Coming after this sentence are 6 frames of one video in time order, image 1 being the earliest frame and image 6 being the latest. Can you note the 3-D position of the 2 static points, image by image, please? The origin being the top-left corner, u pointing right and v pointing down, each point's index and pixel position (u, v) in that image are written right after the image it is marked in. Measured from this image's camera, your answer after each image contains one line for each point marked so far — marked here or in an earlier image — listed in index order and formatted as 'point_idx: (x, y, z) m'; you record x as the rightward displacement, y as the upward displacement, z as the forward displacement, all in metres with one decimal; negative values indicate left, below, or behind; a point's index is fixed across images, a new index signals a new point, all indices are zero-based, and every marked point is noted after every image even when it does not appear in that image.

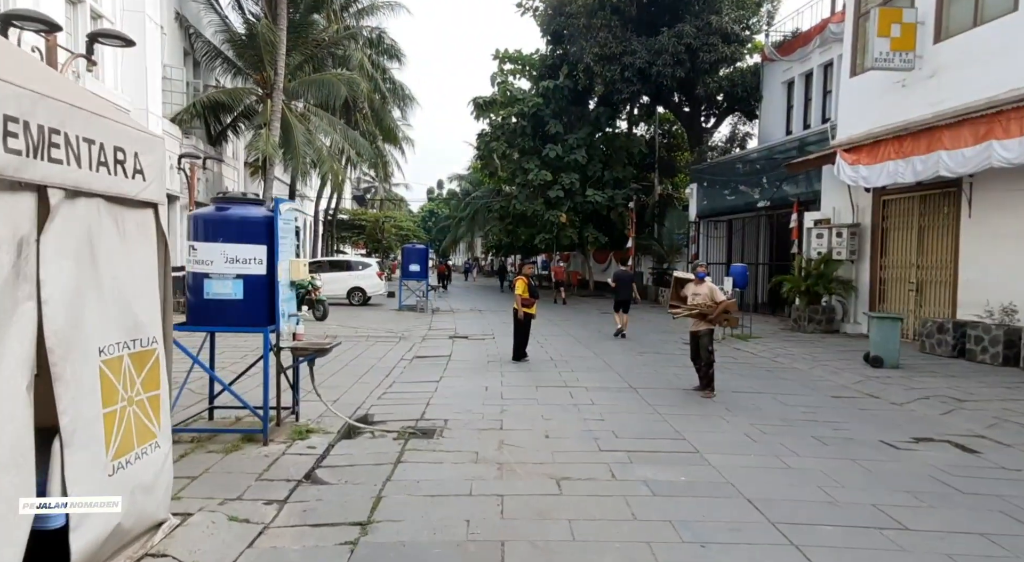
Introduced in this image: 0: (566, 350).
0: (+1.0, -1.2, +13.2) m
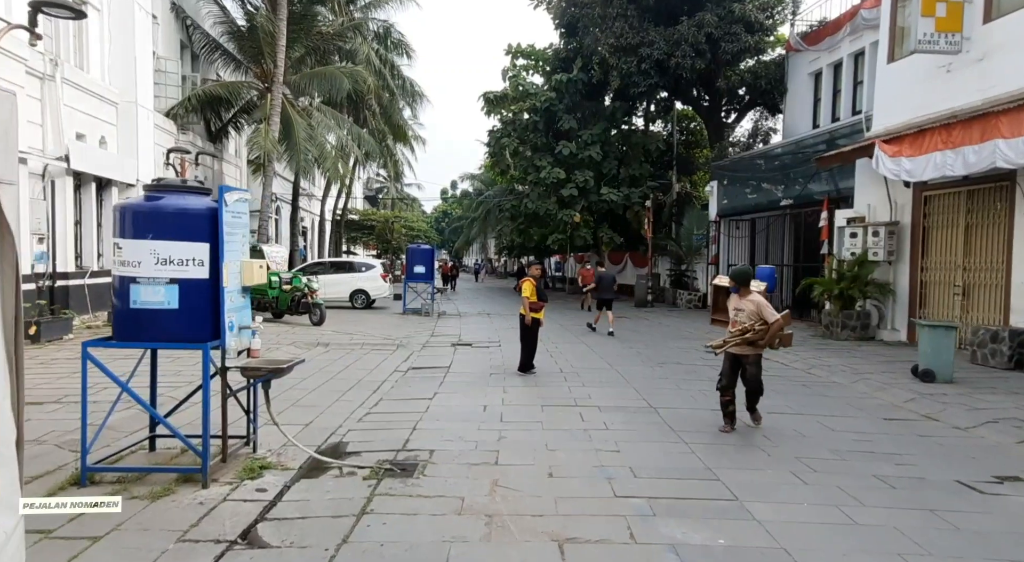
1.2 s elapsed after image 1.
0: (+1.1, -1.3, +12.0) m
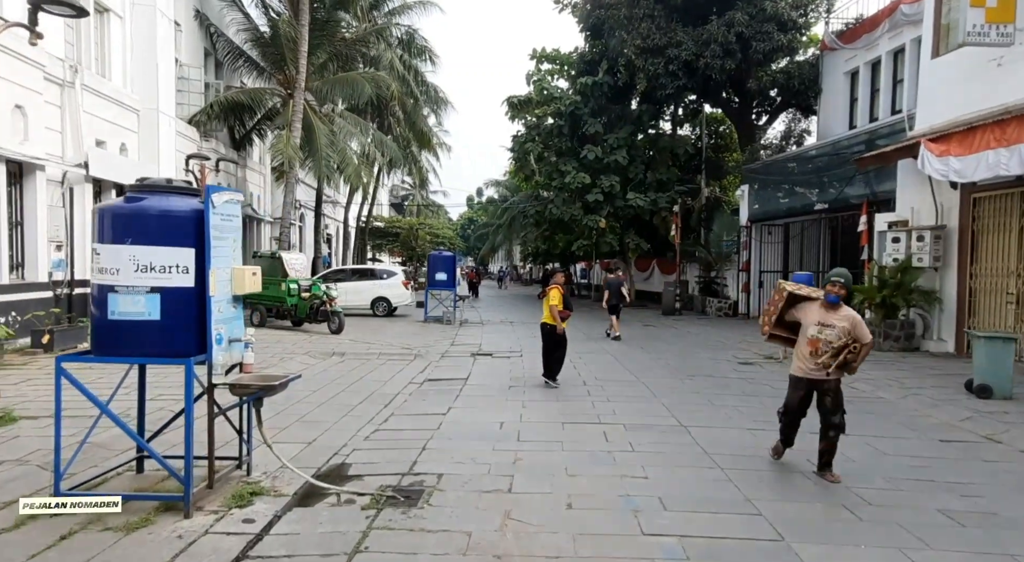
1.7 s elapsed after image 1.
0: (+1.4, -1.4, +11.4) m
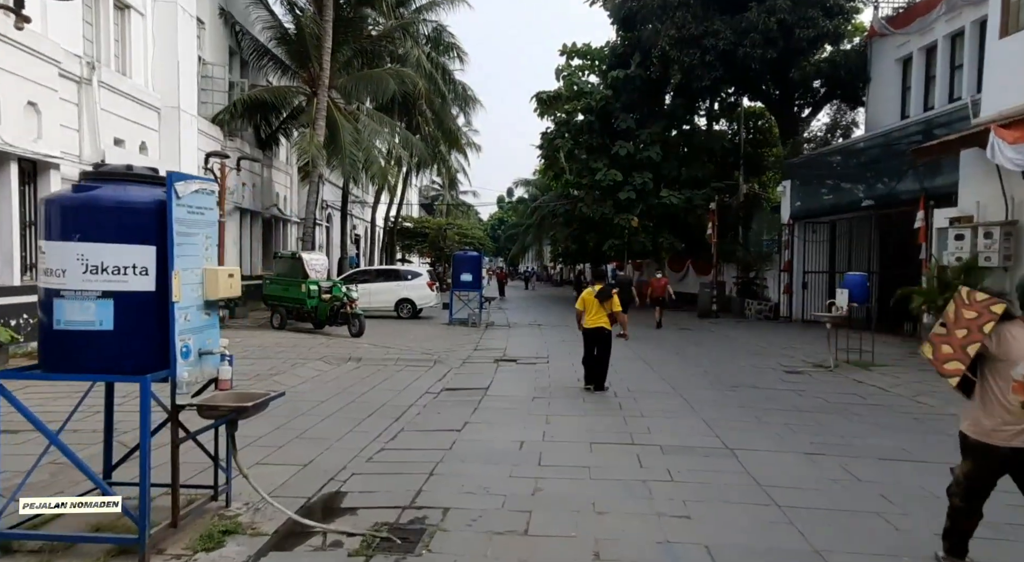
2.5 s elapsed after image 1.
0: (+1.8, -1.4, +10.6) m
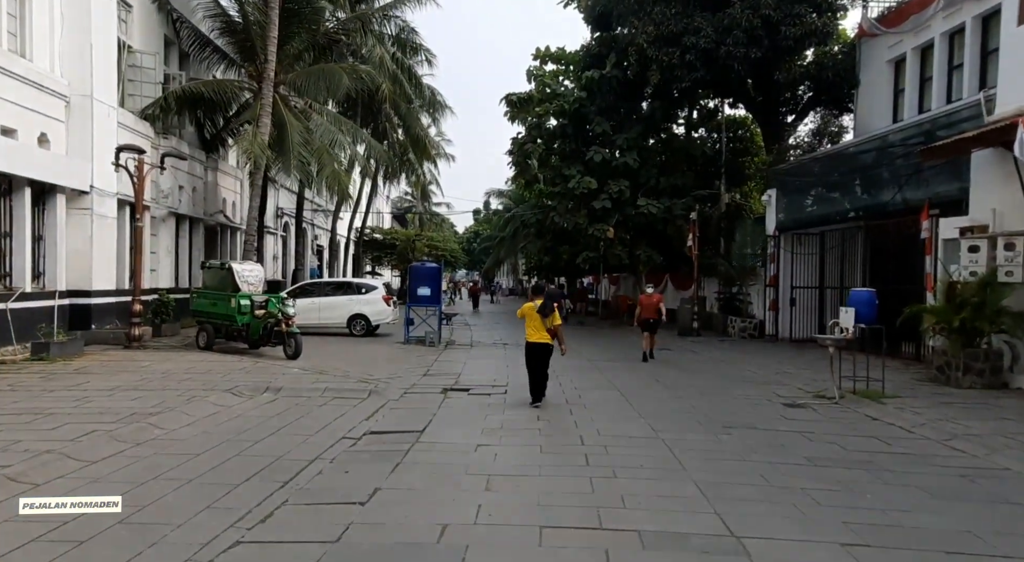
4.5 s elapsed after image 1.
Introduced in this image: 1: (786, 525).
0: (+1.1, -1.6, +8.7) m
1: (+1.8, -1.6, +4.8) m
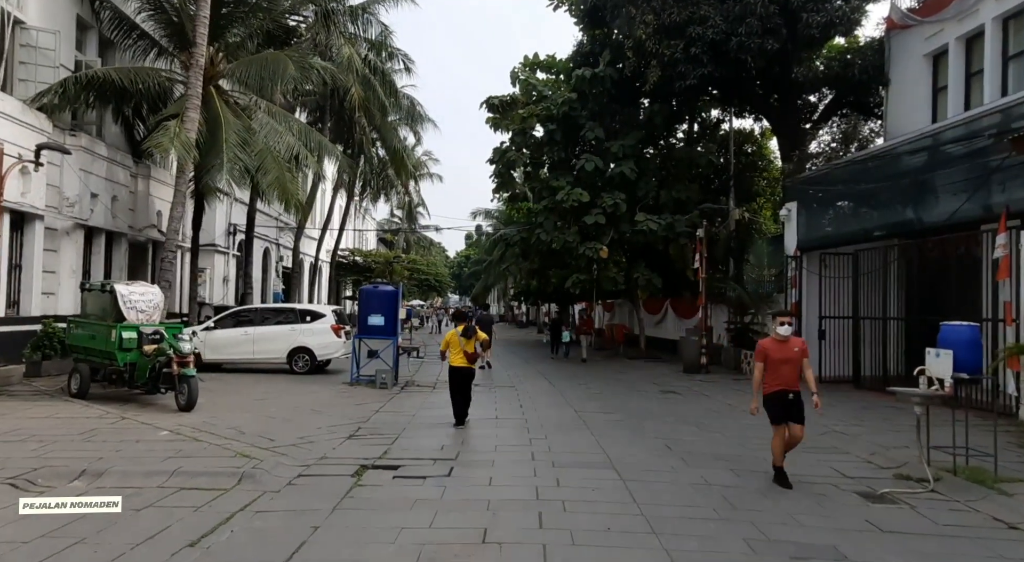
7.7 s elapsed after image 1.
0: (+0.6, -1.8, +5.3) m
1: (+1.3, -1.7, +1.4) m
